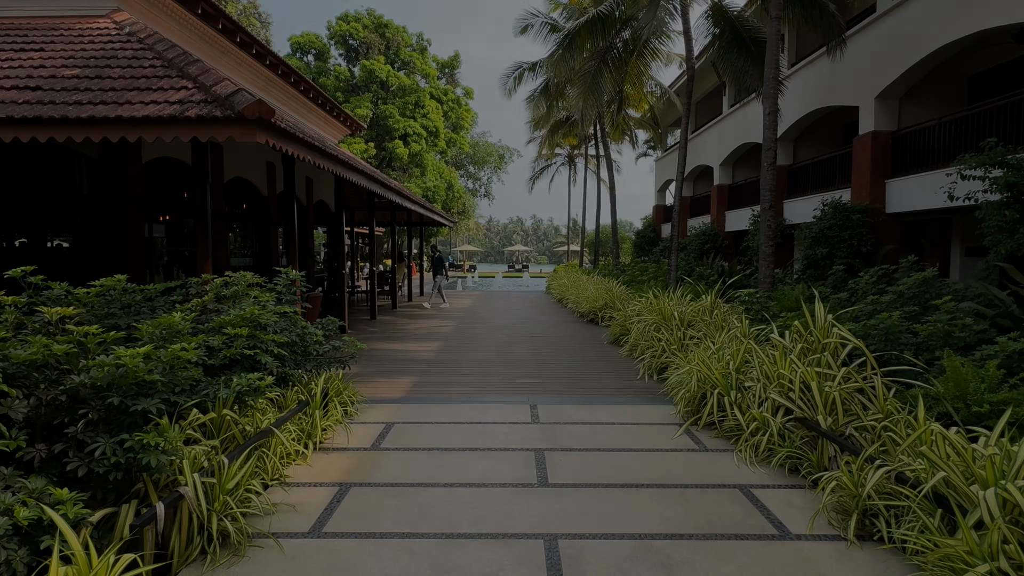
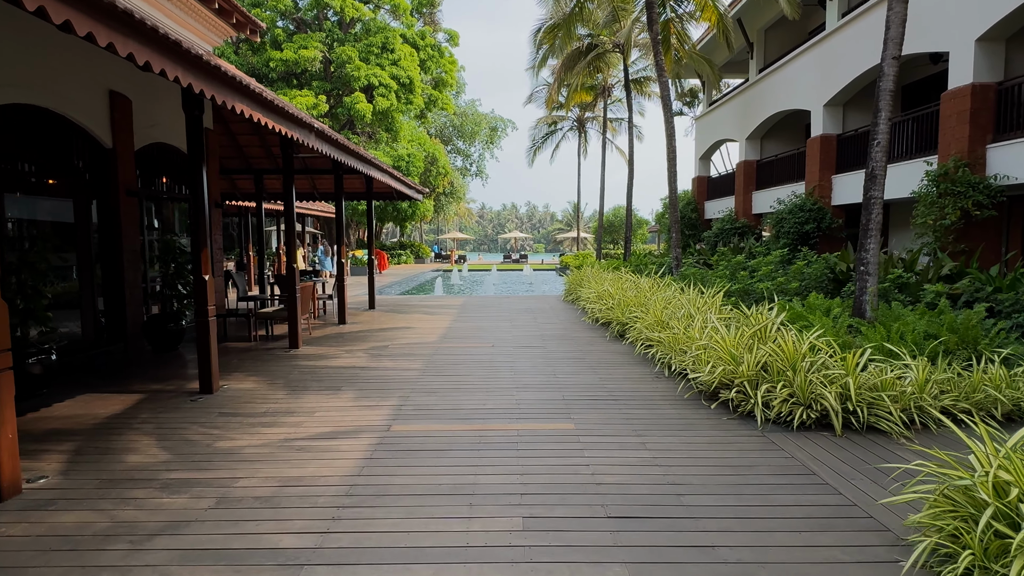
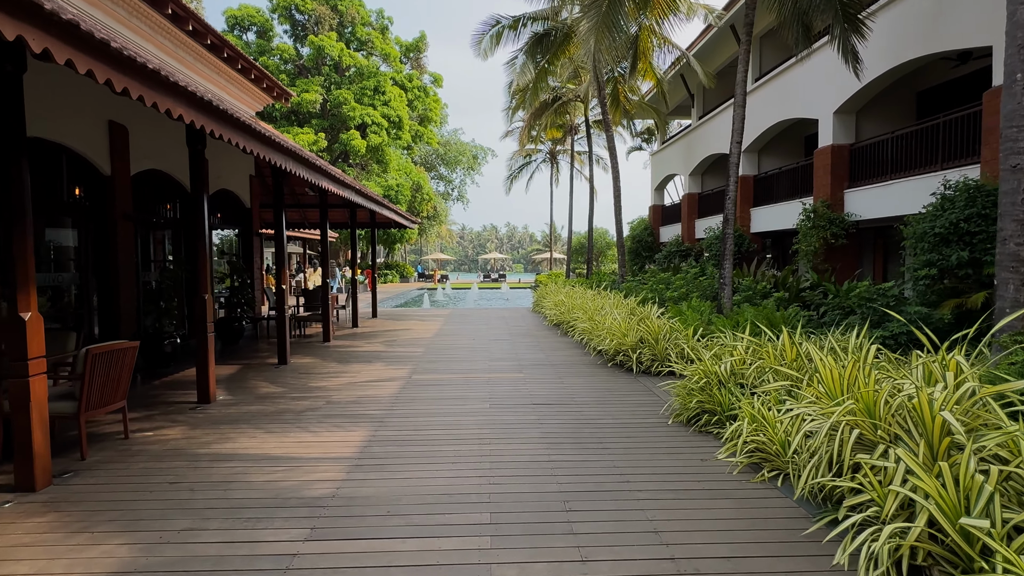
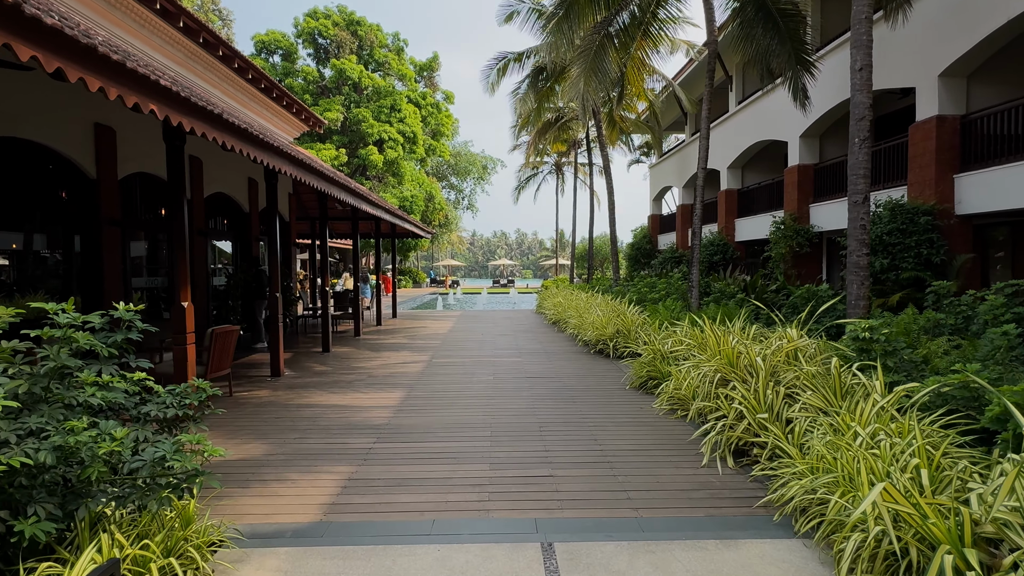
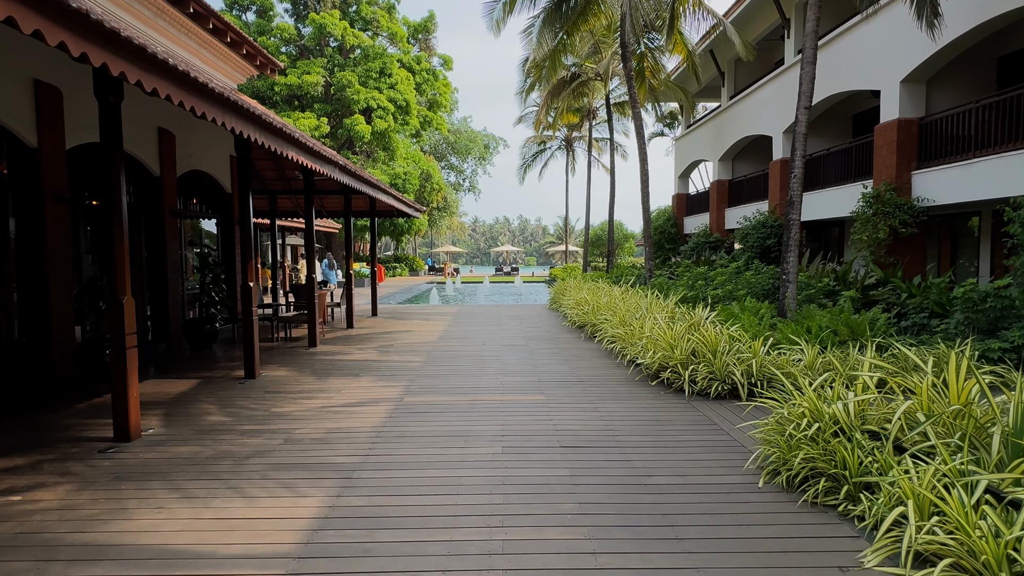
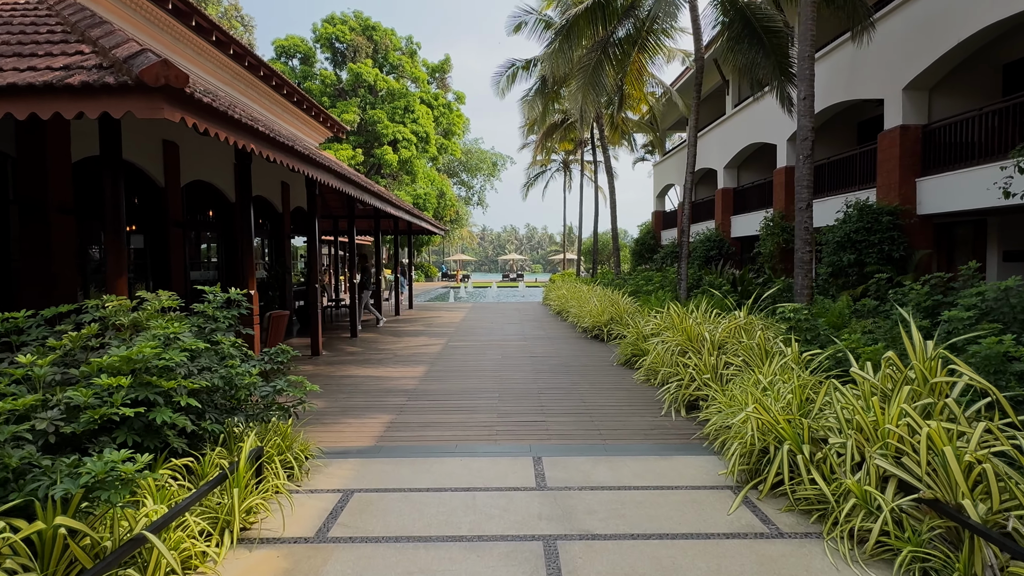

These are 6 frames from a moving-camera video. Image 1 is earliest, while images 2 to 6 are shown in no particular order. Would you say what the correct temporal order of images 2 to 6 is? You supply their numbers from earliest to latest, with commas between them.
6, 4, 3, 5, 2
